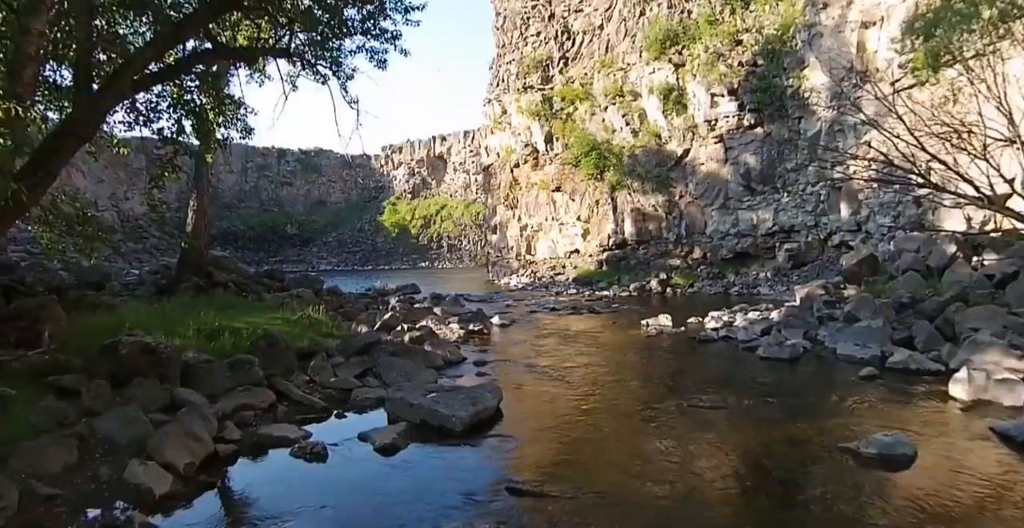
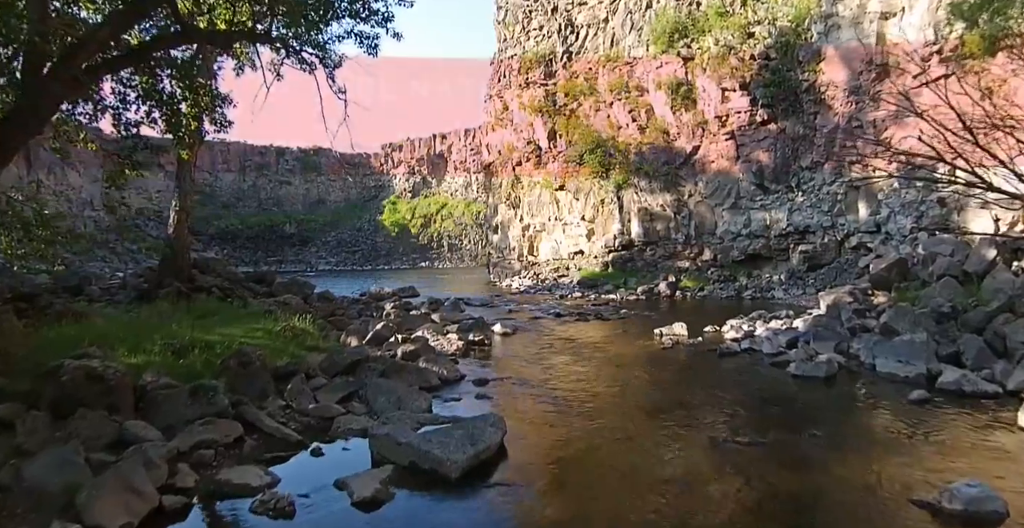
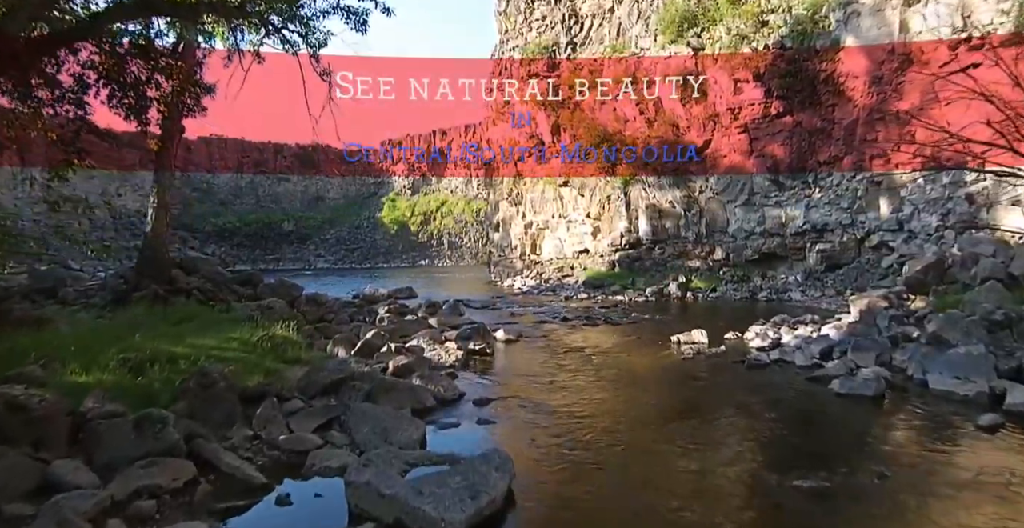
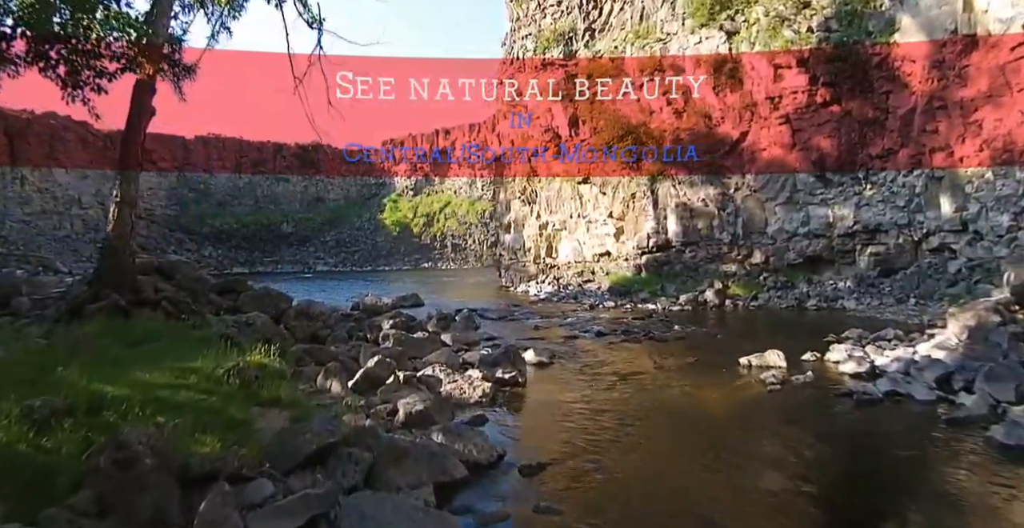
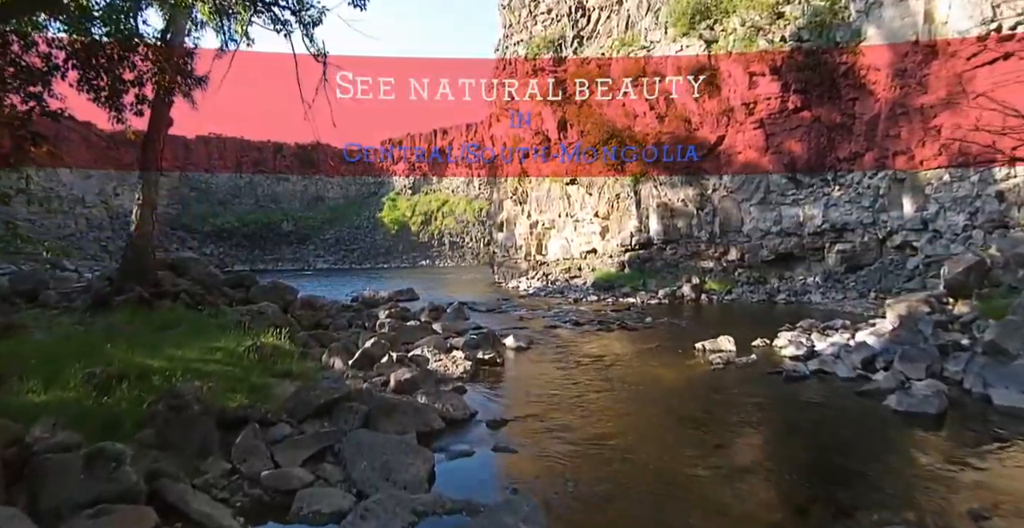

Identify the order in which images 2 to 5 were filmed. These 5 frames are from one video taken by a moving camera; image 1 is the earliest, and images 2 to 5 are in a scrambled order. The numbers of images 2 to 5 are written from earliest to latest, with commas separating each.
2, 3, 5, 4
